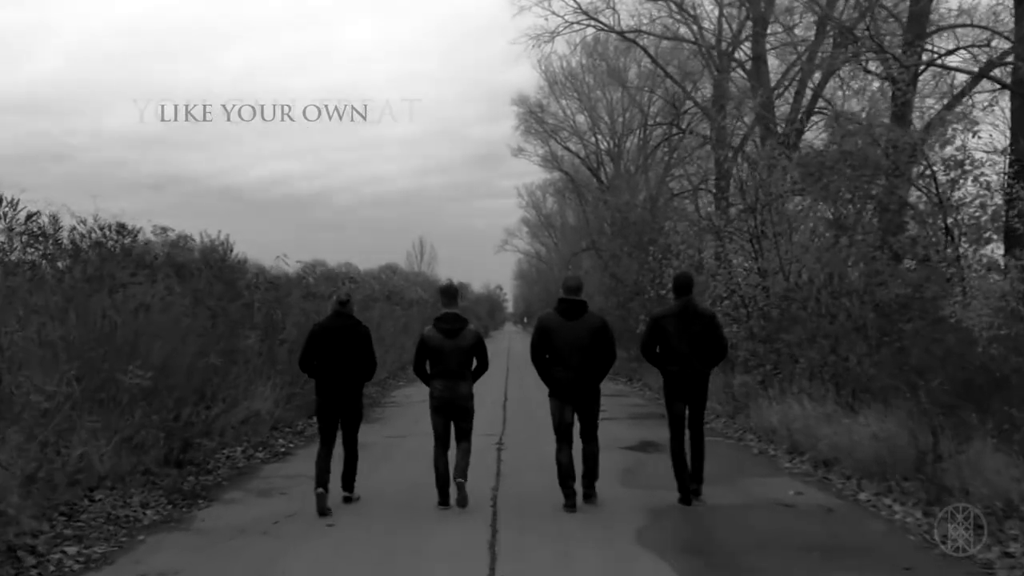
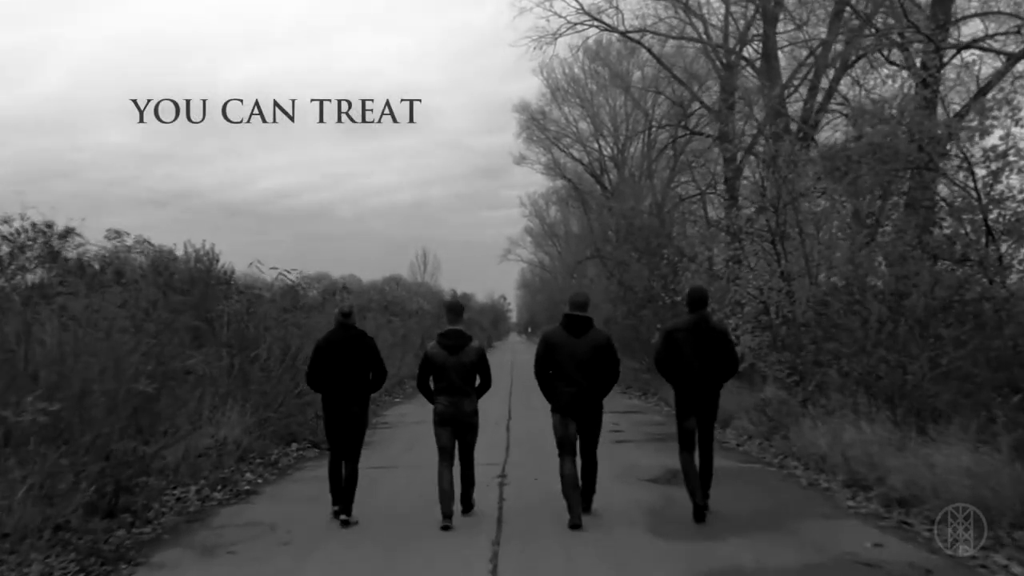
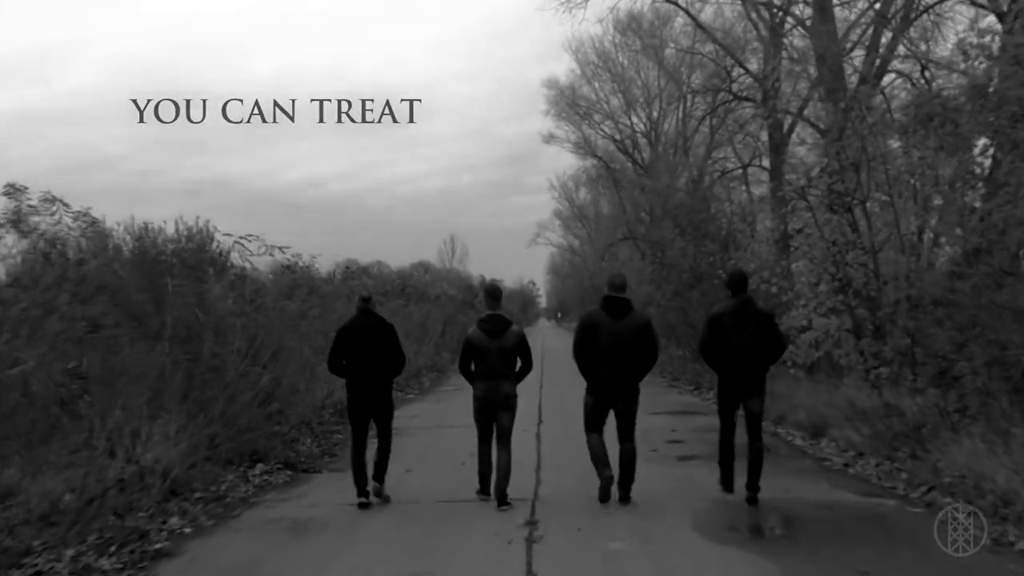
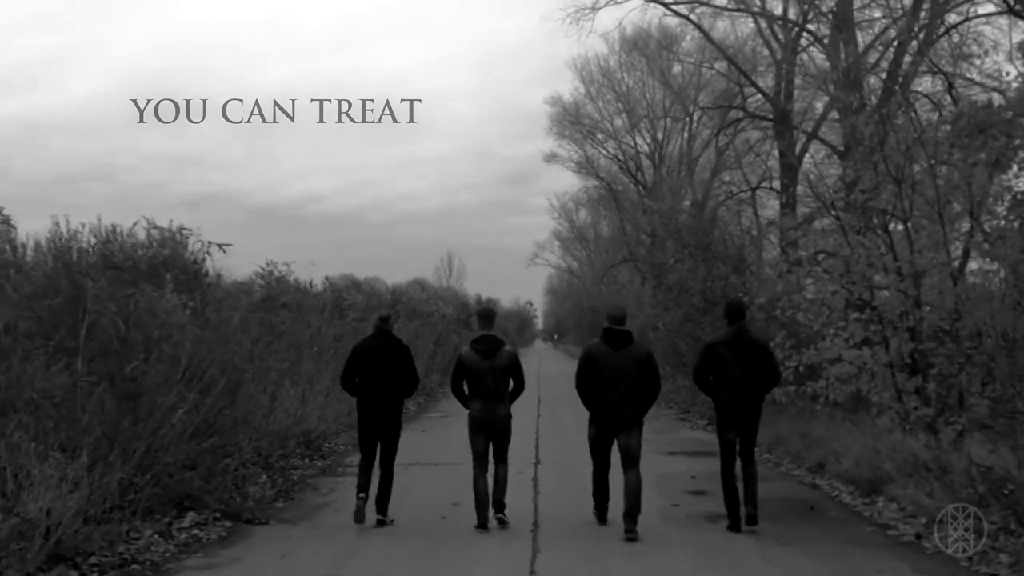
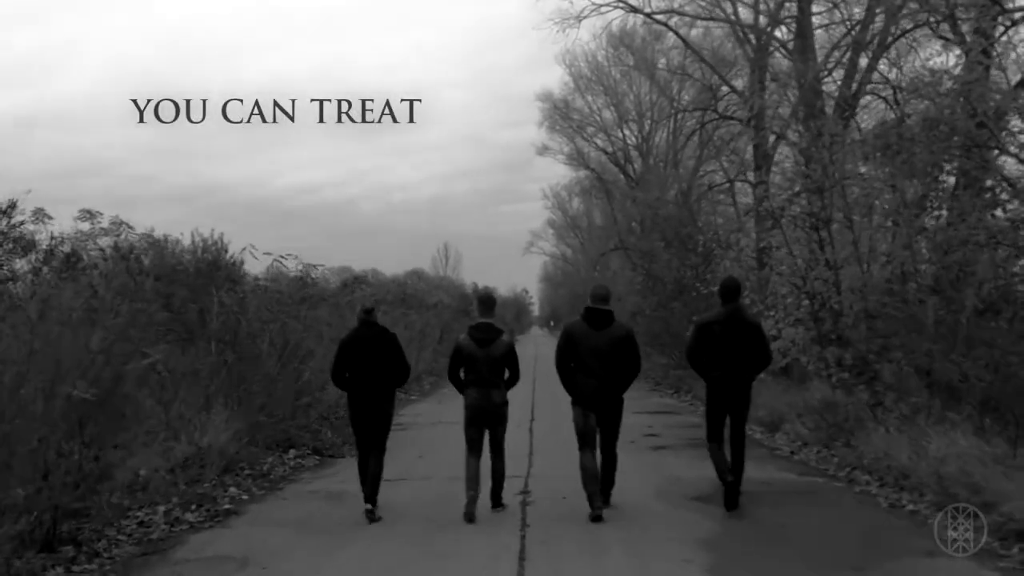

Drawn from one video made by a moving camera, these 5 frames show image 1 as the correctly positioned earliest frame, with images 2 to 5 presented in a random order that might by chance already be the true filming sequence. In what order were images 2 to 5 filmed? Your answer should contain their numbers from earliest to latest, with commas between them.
2, 5, 3, 4
